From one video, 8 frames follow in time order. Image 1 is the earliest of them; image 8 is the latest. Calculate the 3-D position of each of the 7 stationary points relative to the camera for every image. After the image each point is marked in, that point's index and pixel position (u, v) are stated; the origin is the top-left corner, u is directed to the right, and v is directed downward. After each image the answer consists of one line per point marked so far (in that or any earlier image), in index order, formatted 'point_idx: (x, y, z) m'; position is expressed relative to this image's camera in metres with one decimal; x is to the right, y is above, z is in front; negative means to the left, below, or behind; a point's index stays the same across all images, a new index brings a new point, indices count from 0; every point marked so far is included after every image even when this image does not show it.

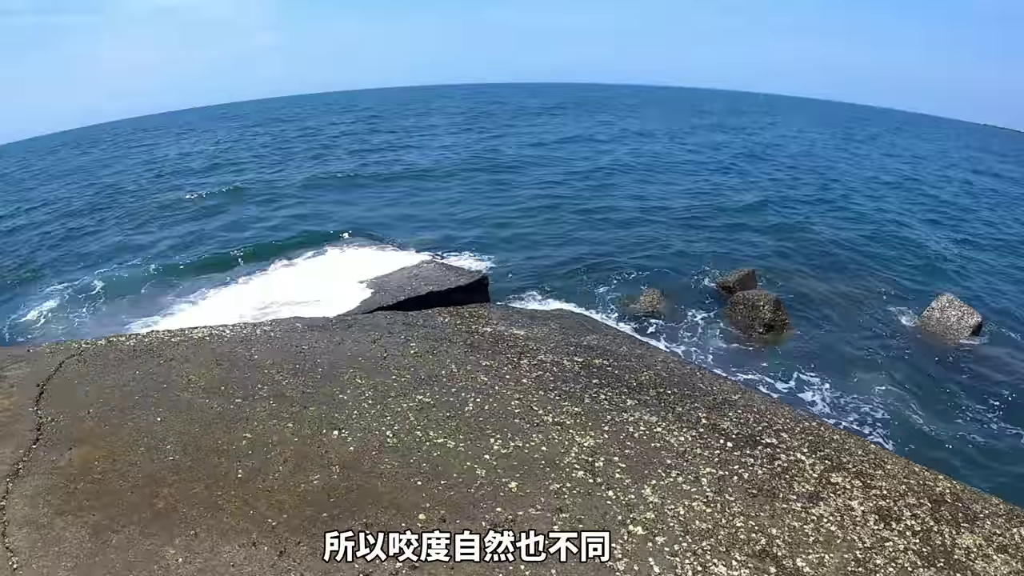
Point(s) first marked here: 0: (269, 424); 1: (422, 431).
0: (-4.8, -2.6, +11.2) m
1: (-1.7, -2.7, +11.1) m
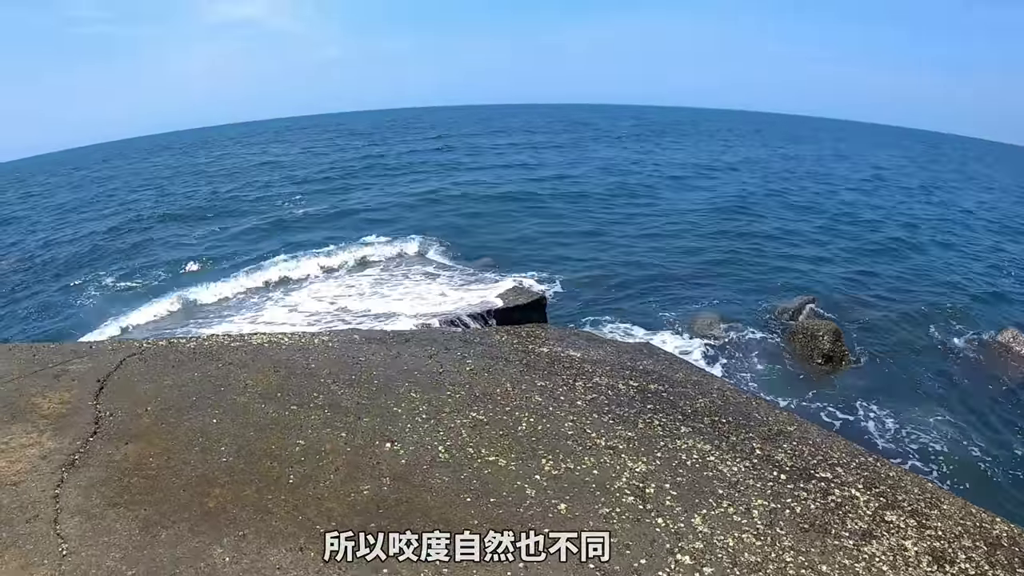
0: (-3.7, -2.9, +11.4) m
1: (-0.7, -3.1, +11.1) m
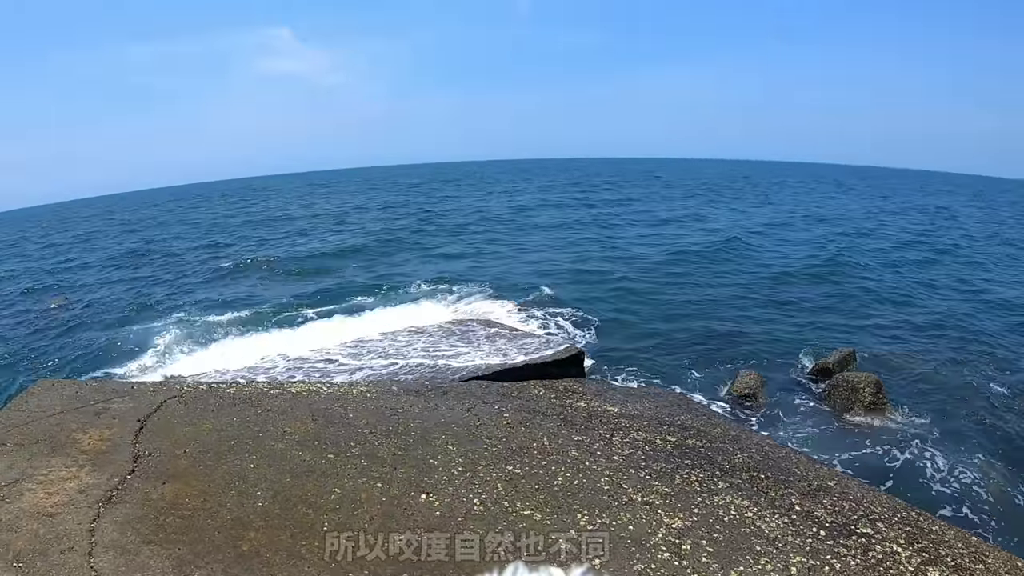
0: (-3.0, -3.9, +11.5) m
1: (0.0, -4.1, +11.0) m
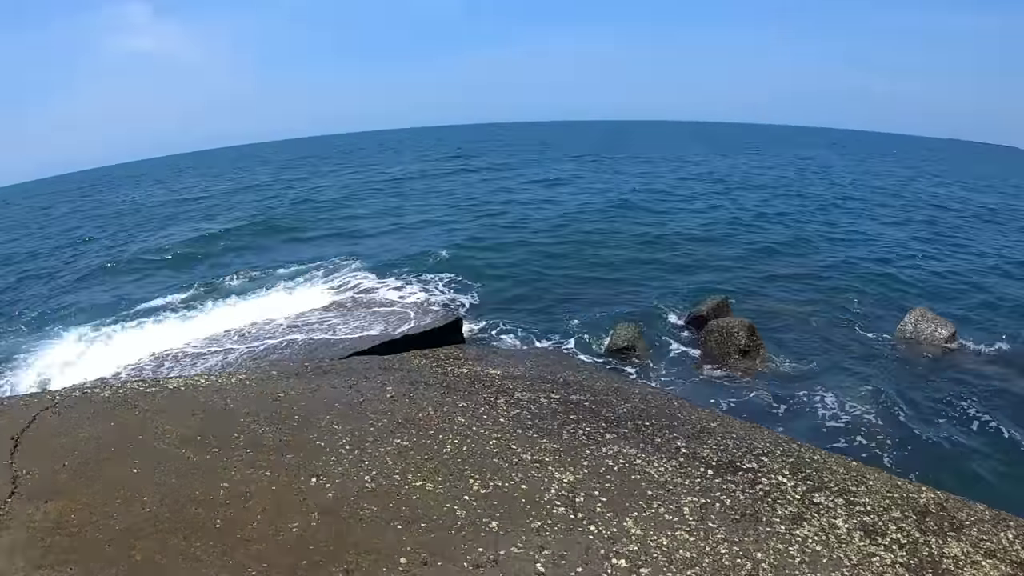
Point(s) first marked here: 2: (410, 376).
0: (-5.2, -3.6, +11.2) m
1: (-2.2, -3.6, +11.0) m
2: (-2.4, -2.1, +14.1) m
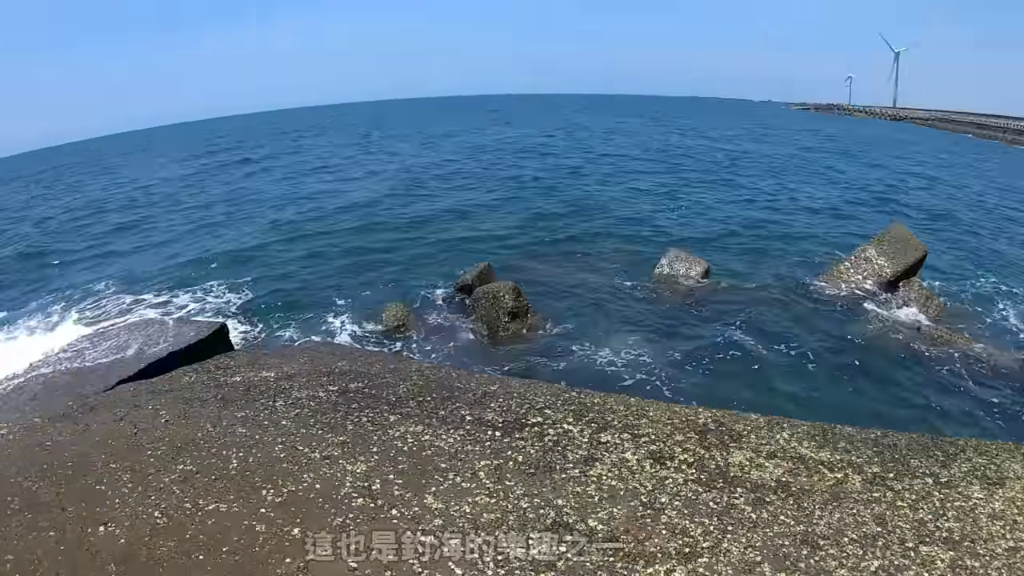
0: (-9.2, -4.6, +10.6) m
1: (-6.2, -4.1, +10.8) m
2: (-7.1, -2.6, +13.8) m
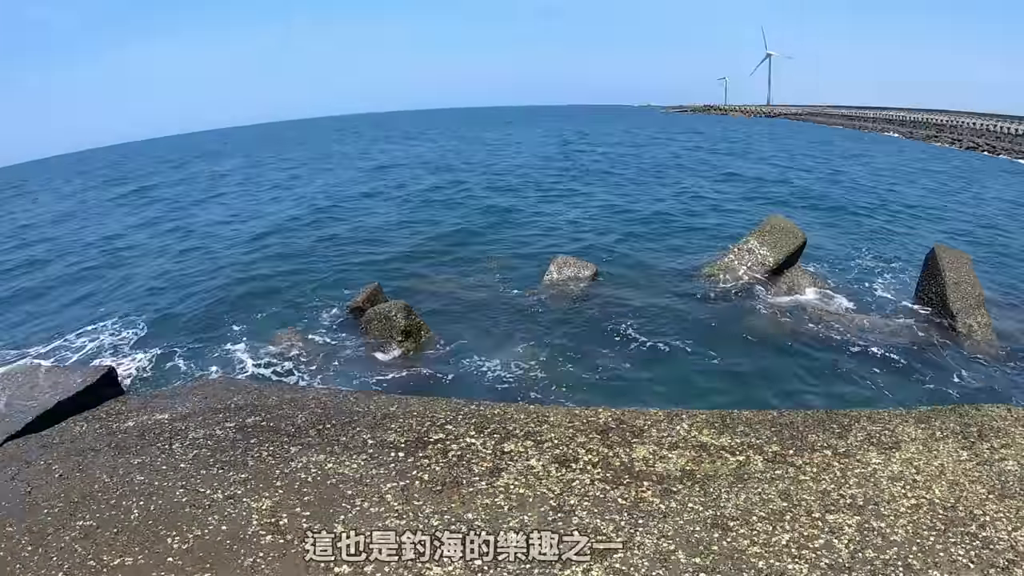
0: (-10.7, -5.7, +9.5) m
1: (-7.8, -4.9, +10.0) m
2: (-9.1, -3.6, +12.9) m
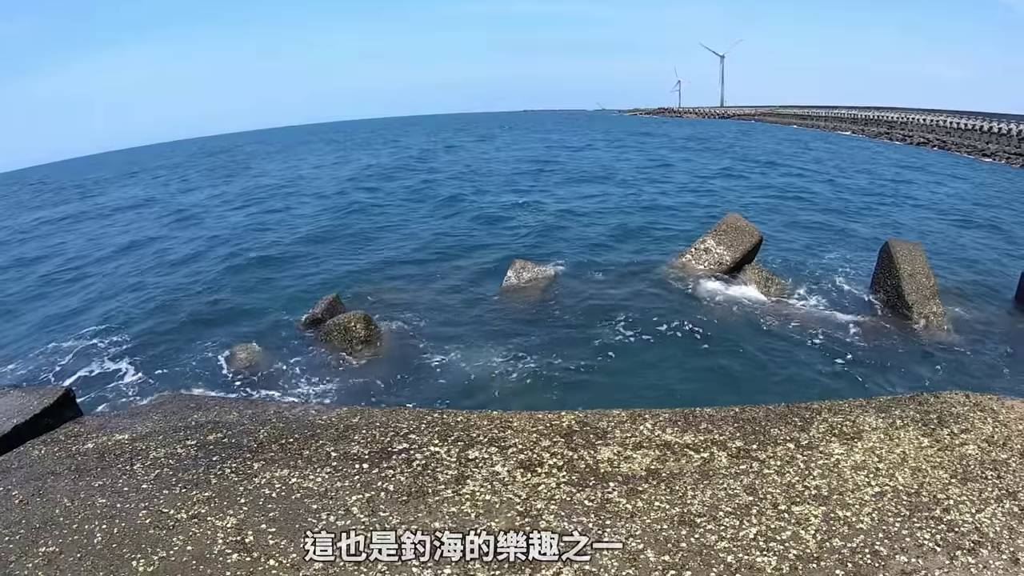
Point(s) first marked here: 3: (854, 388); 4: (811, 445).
0: (-11.2, -6.2, +9.1) m
1: (-8.4, -5.2, +9.7) m
2: (-9.8, -4.0, +12.6) m
3: (+6.4, -1.9, +10.8) m
4: (+4.6, -2.4, +8.8) m
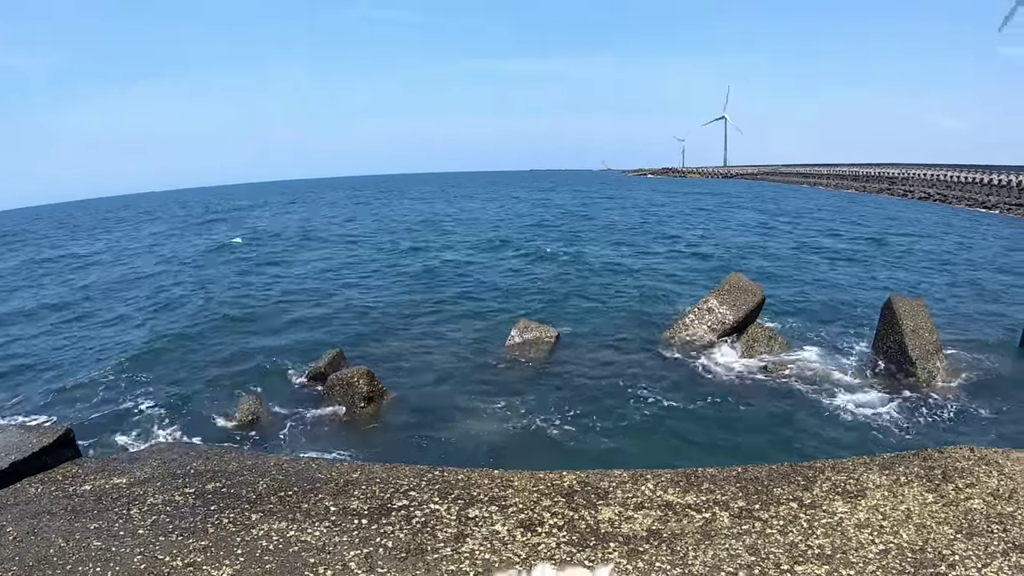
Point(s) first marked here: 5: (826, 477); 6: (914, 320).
0: (-11.3, -6.9, +8.9) m
1: (-8.4, -6.1, +9.5) m
2: (-9.8, -4.9, +12.5) m
3: (+6.4, -3.1, +10.7) m
4: (+4.6, -3.5, +8.7) m
5: (+5.2, -3.2, +9.4) m
6: (+9.7, -0.8, +13.7) m
